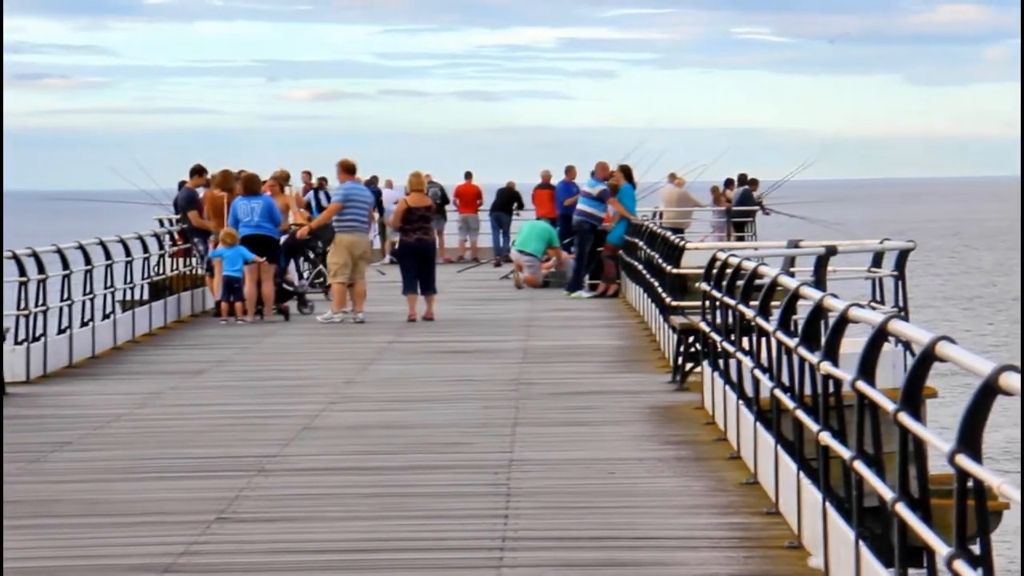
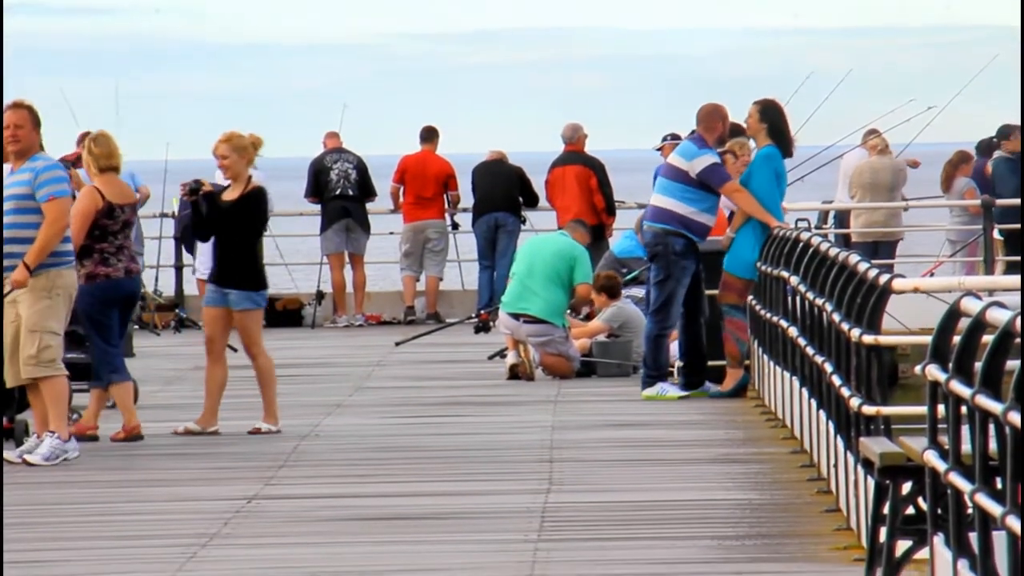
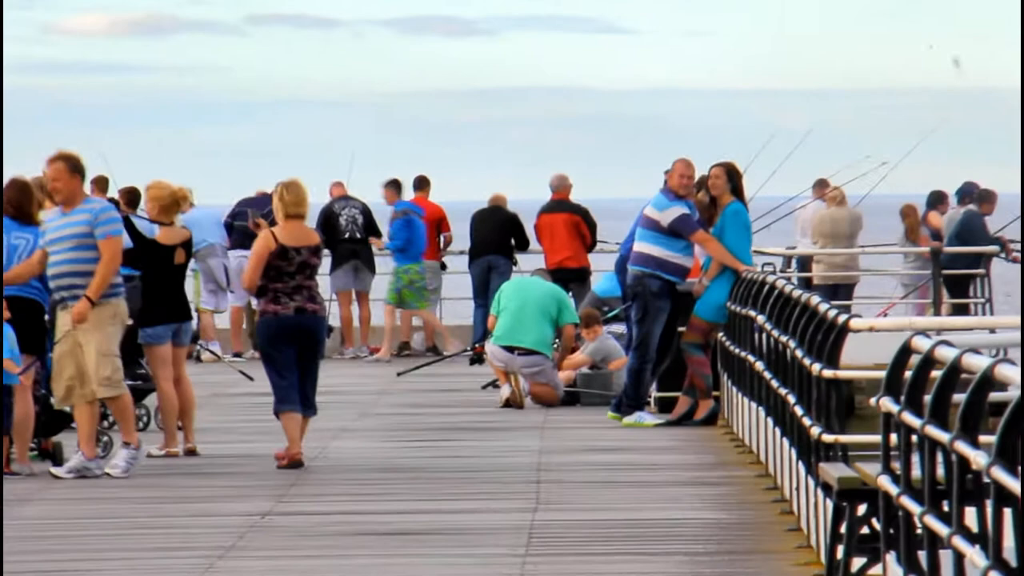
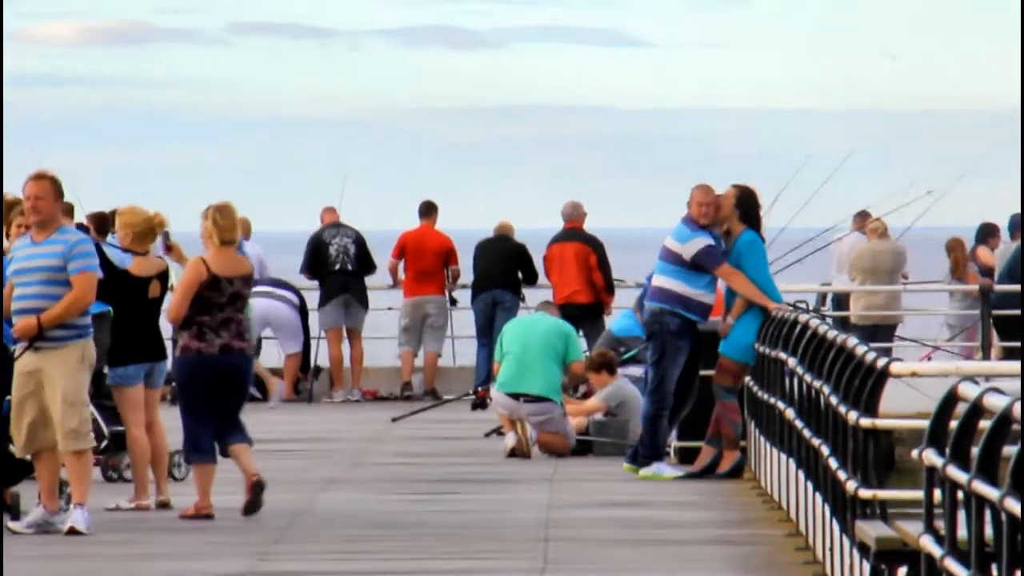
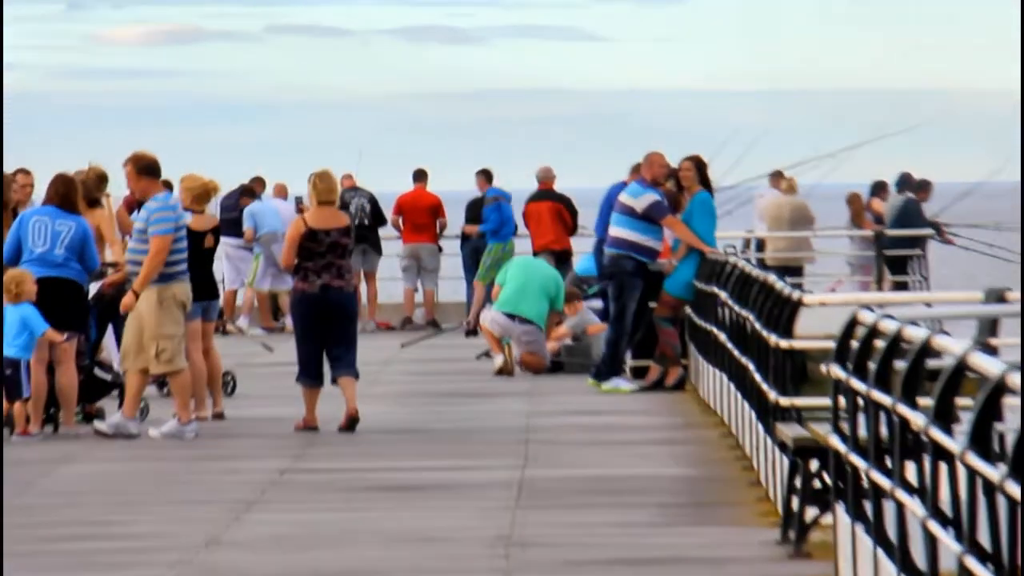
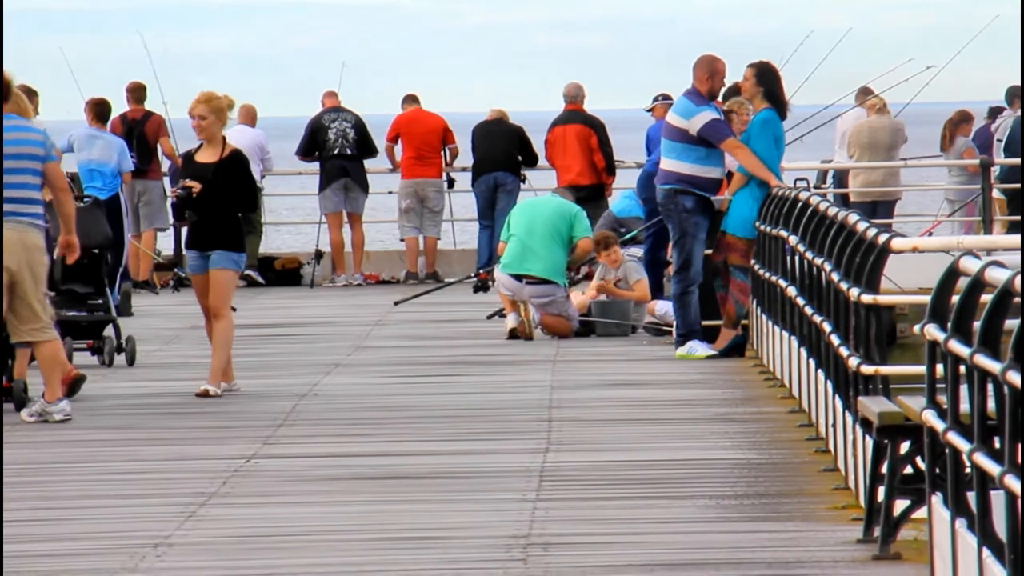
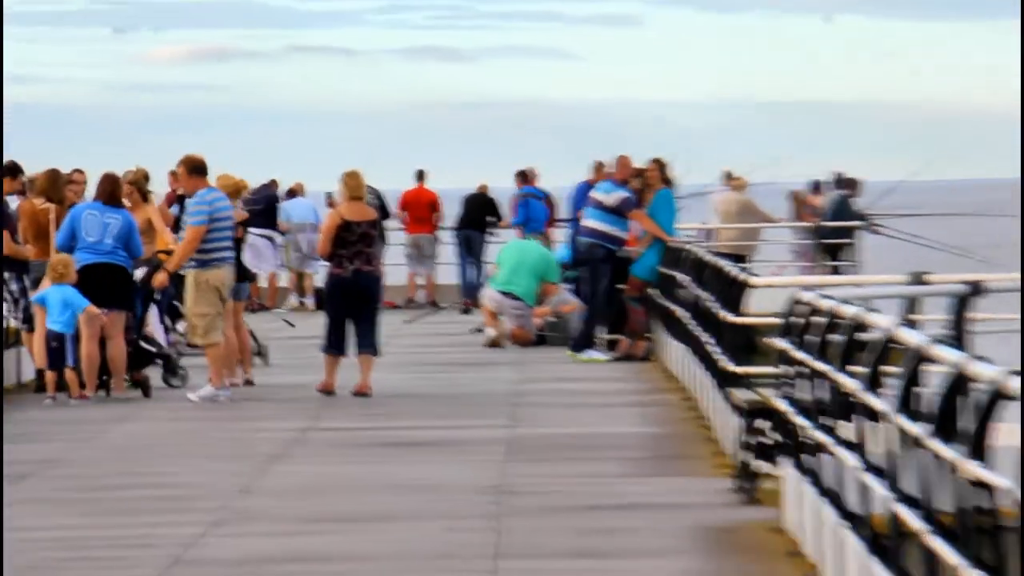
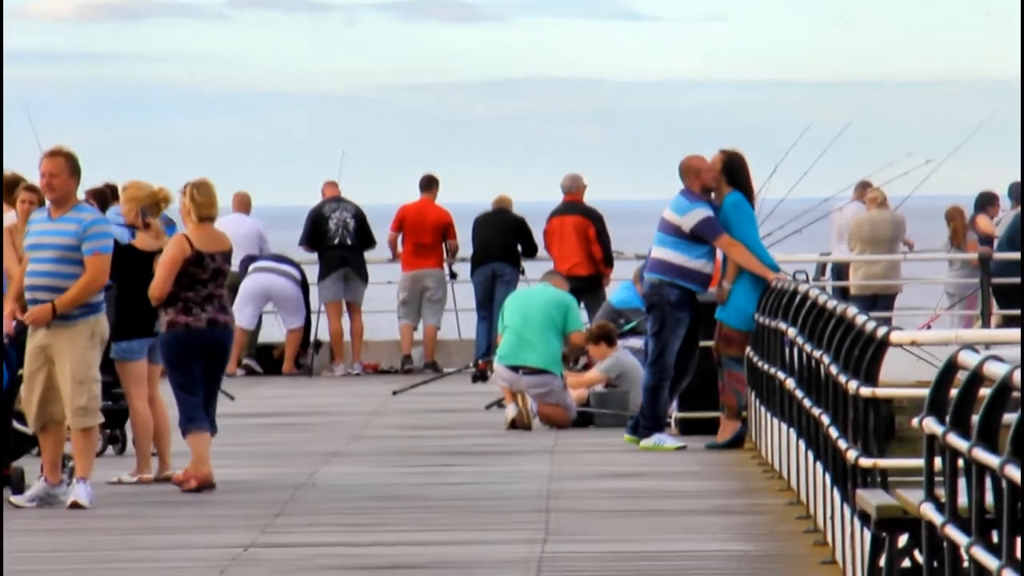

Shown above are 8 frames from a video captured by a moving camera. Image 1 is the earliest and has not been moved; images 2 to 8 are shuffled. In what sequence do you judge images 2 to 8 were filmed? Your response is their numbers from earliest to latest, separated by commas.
7, 5, 3, 4, 8, 2, 6
